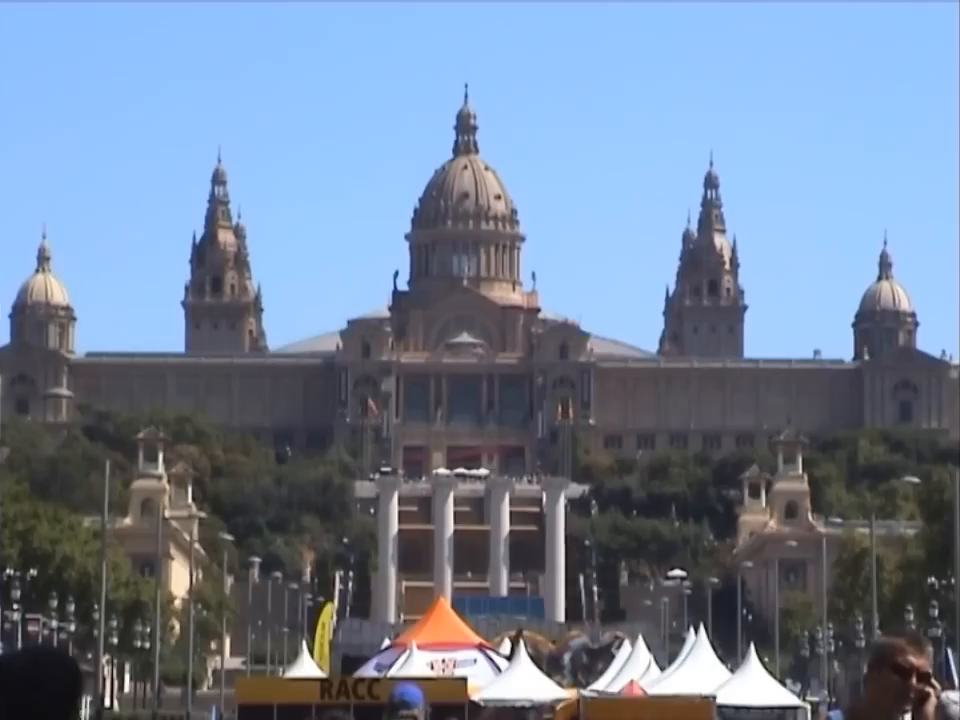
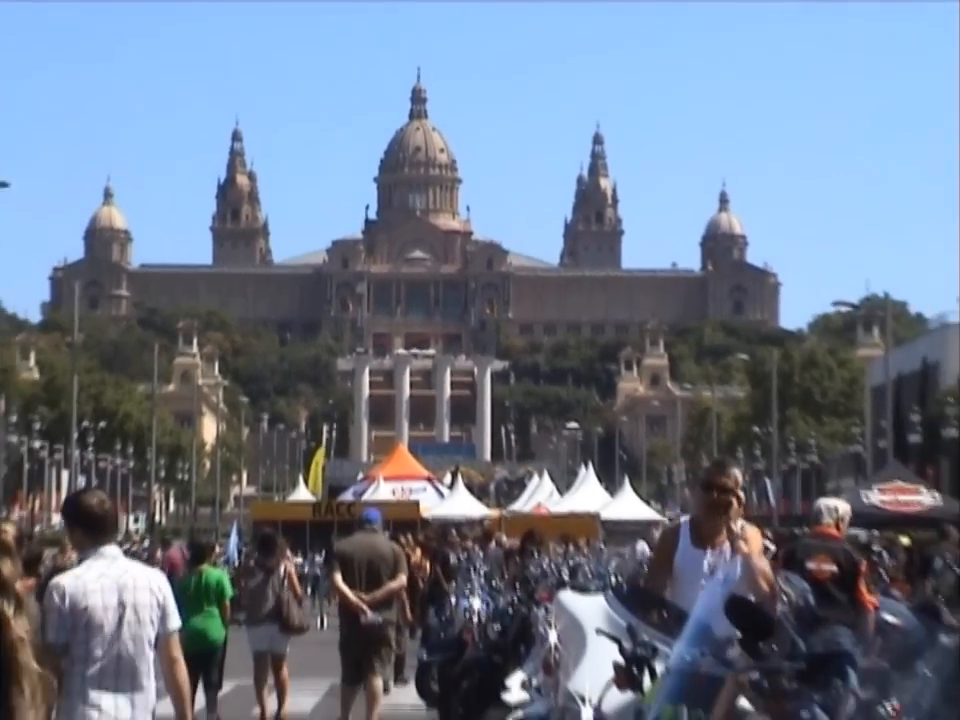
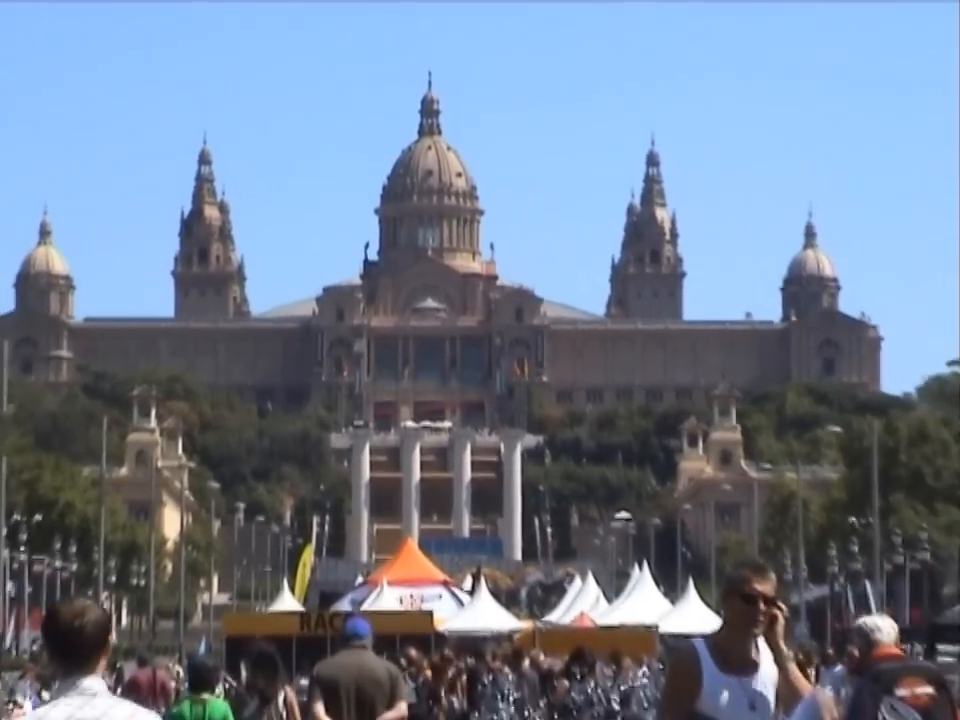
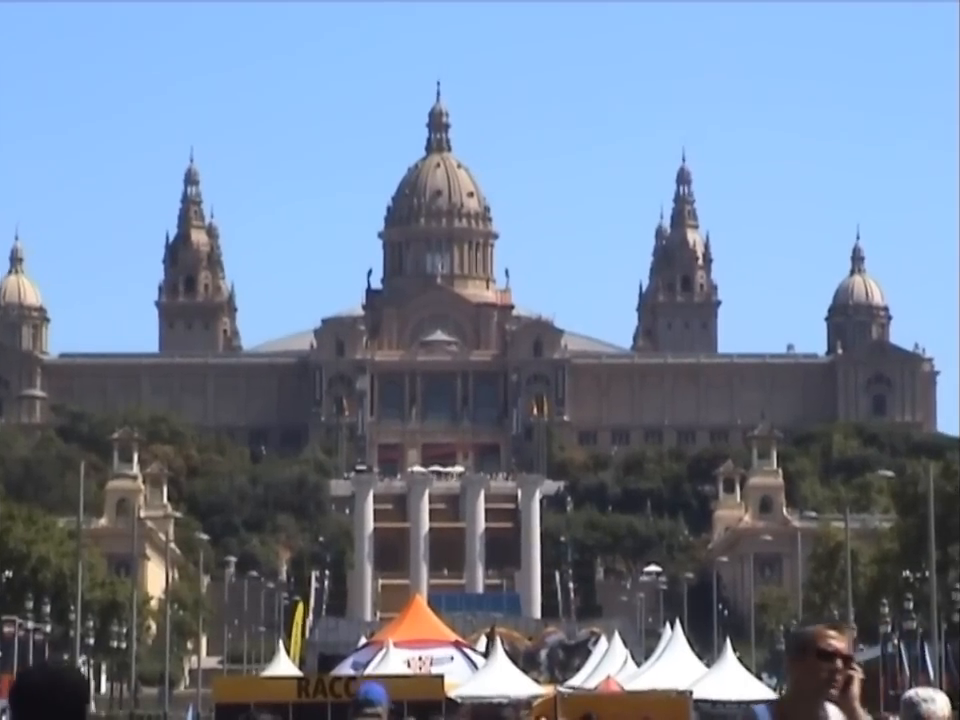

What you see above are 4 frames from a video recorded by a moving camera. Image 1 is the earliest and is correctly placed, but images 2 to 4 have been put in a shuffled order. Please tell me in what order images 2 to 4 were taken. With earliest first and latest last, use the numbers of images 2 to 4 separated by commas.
4, 3, 2
